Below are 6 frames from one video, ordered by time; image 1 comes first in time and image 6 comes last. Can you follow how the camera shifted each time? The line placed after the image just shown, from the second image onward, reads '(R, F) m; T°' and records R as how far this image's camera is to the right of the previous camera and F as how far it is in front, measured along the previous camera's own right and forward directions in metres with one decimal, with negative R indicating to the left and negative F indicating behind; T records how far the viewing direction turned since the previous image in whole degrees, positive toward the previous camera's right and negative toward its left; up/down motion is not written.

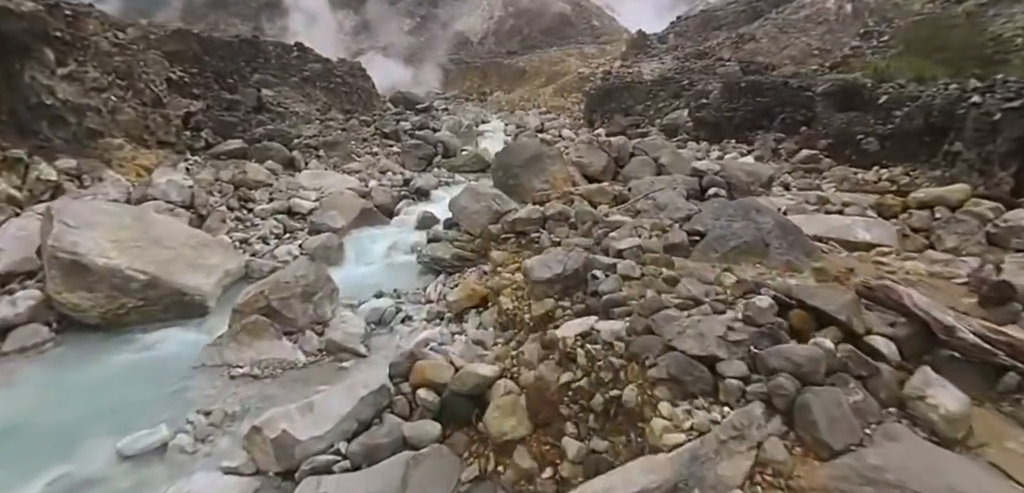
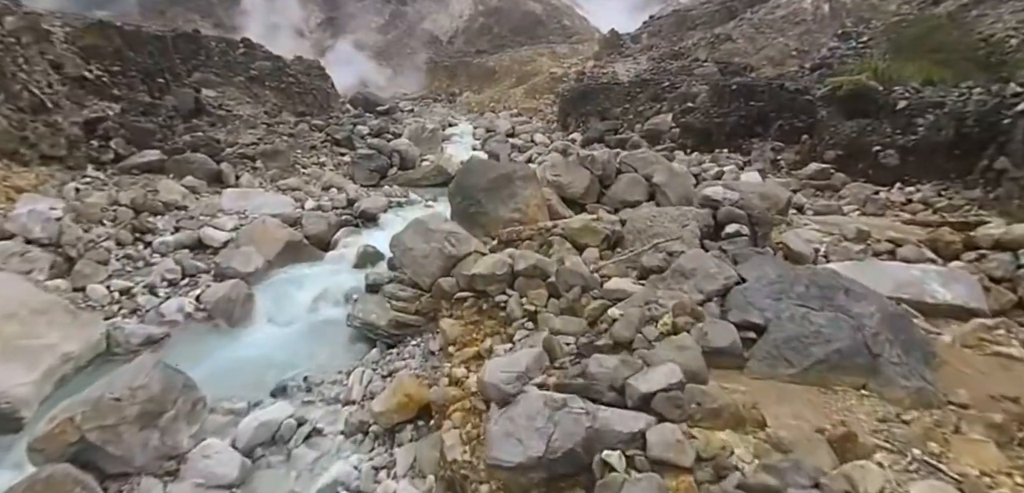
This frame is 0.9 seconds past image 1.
(+0.1, +1.2) m; +3°
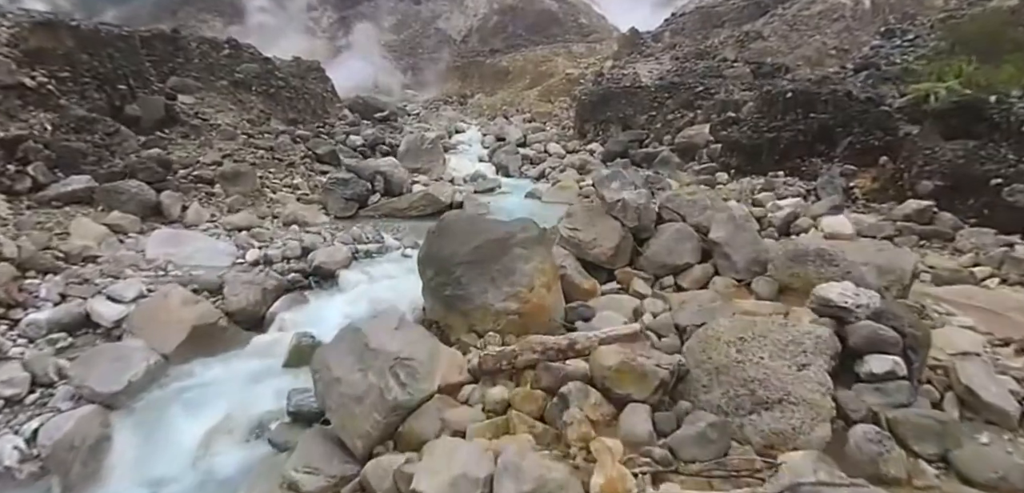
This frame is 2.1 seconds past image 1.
(+0.1, +1.6) m; -1°
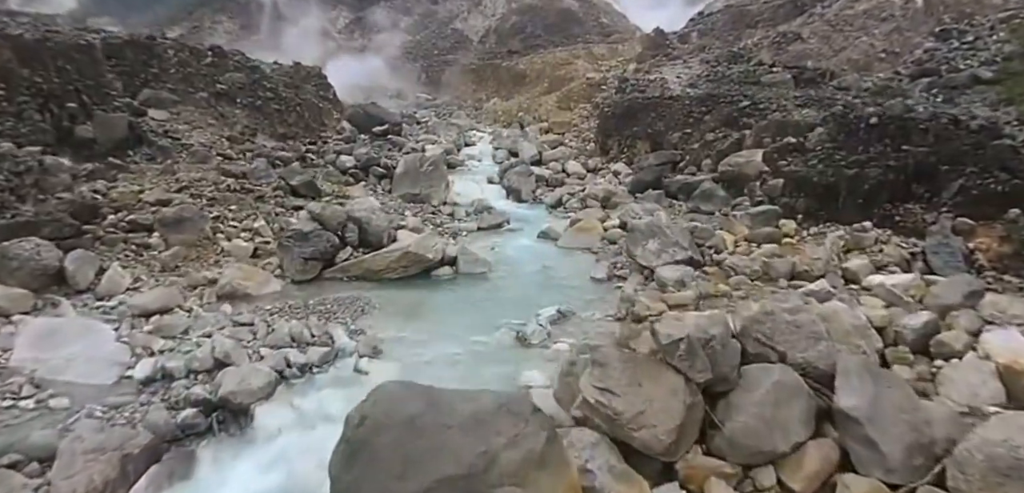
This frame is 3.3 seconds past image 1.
(+0.1, +1.6) m; -2°
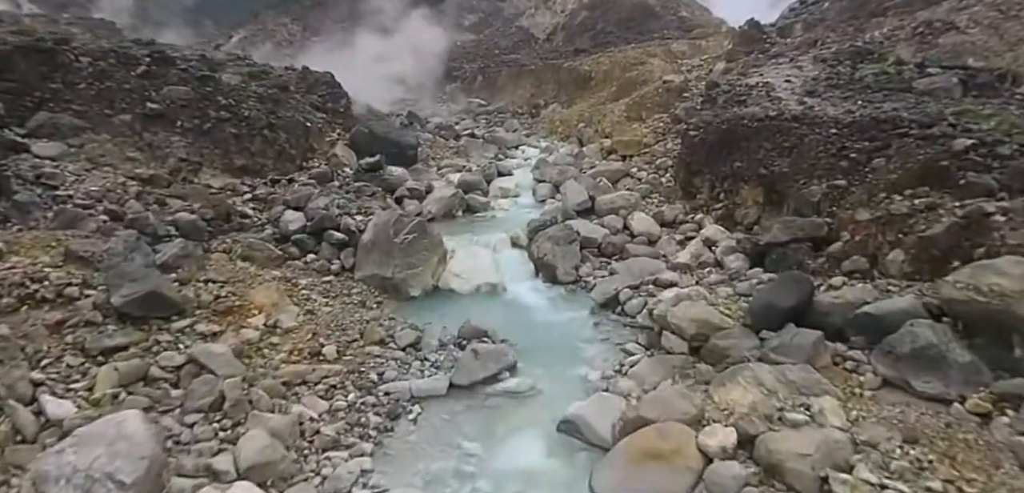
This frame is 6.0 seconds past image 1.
(+0.4, +3.9) m; -7°
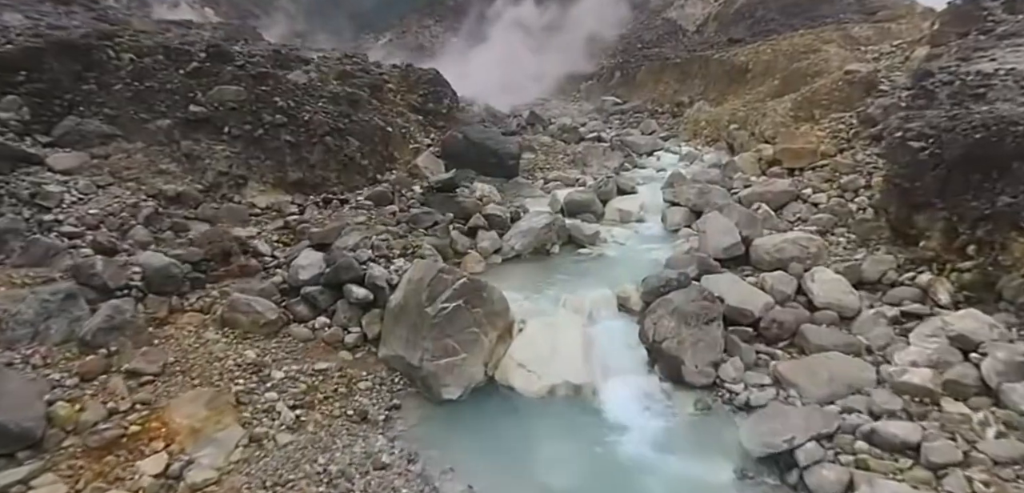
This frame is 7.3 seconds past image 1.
(+0.3, +2.4) m; -13°
